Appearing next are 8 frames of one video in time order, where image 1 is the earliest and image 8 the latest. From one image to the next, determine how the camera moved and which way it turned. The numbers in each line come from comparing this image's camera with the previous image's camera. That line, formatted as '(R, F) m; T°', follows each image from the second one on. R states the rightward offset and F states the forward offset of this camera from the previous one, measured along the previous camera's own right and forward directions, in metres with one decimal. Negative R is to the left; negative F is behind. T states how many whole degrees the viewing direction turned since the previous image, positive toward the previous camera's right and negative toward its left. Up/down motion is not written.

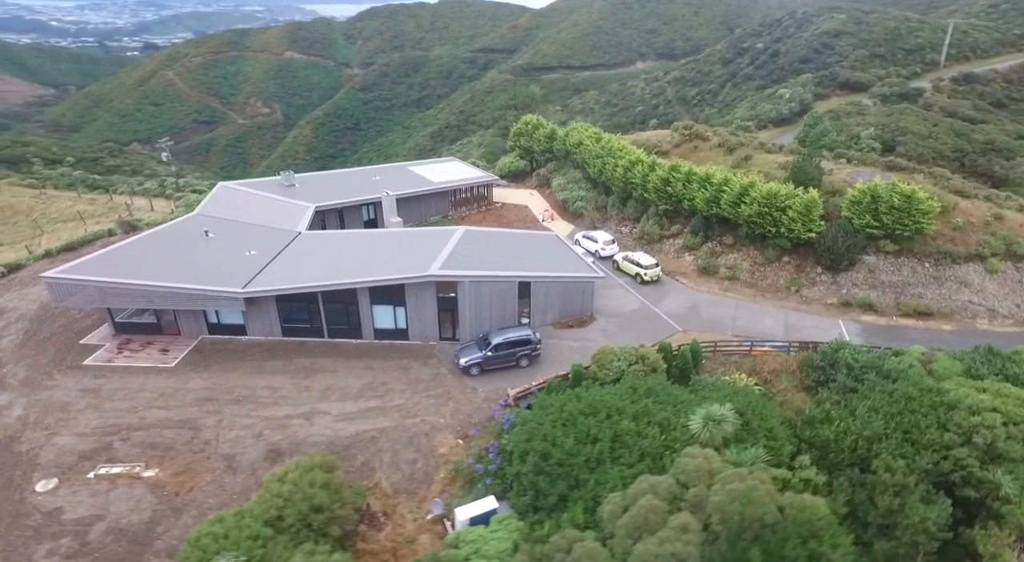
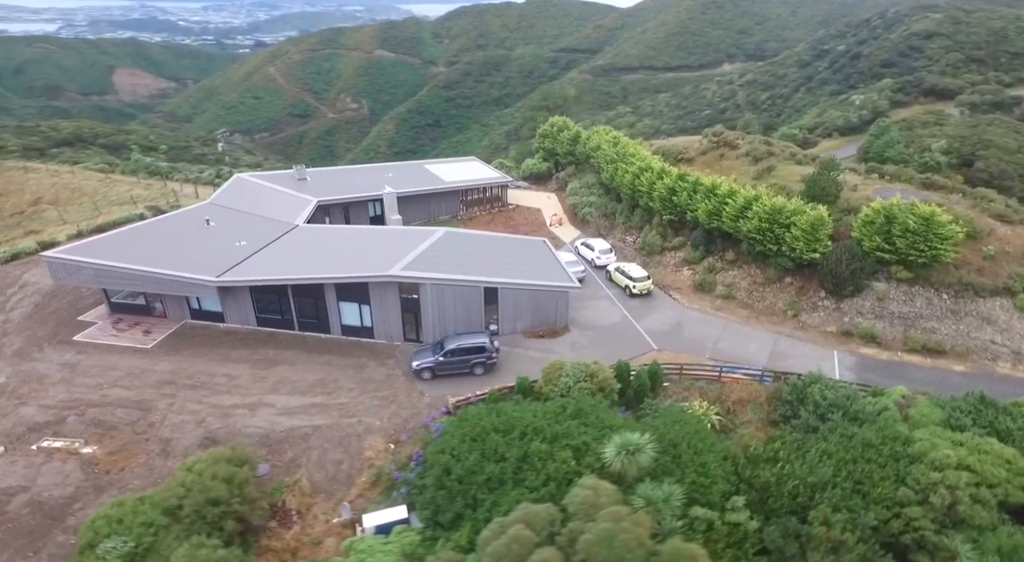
(+3.9, +0.8) m; -7°
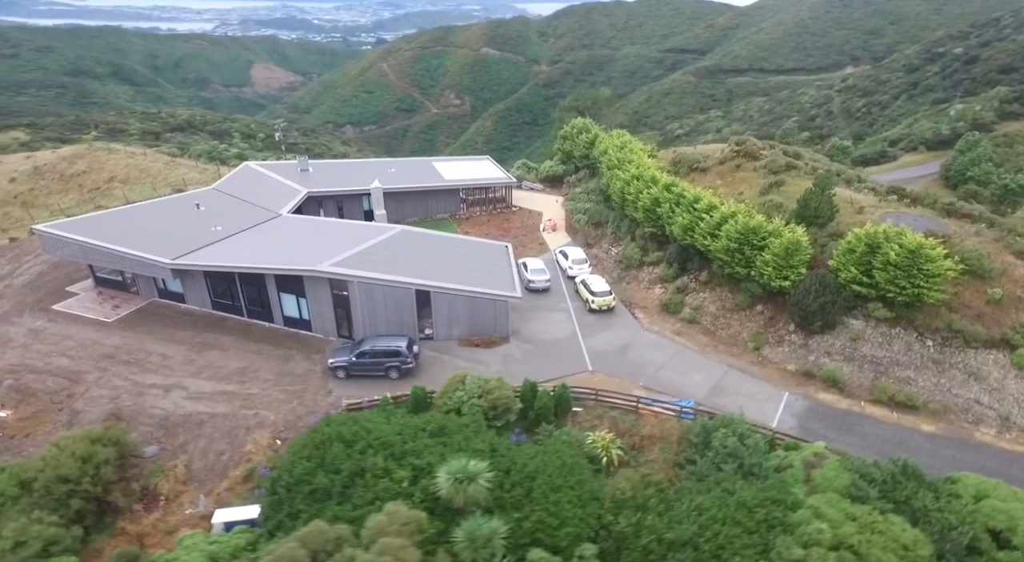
(+5.7, +1.3) m; -8°
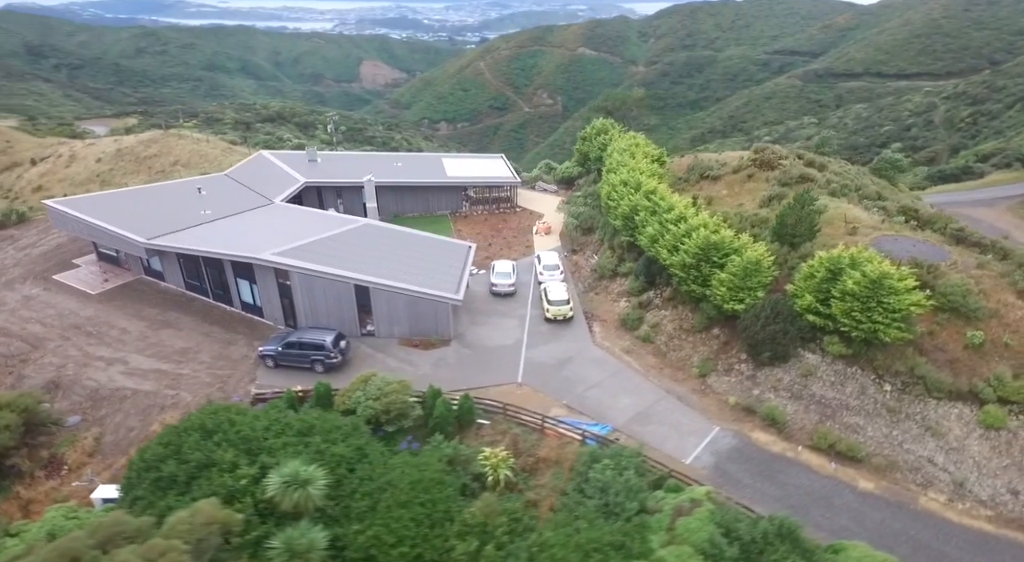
(+5.2, +1.2) m; -8°
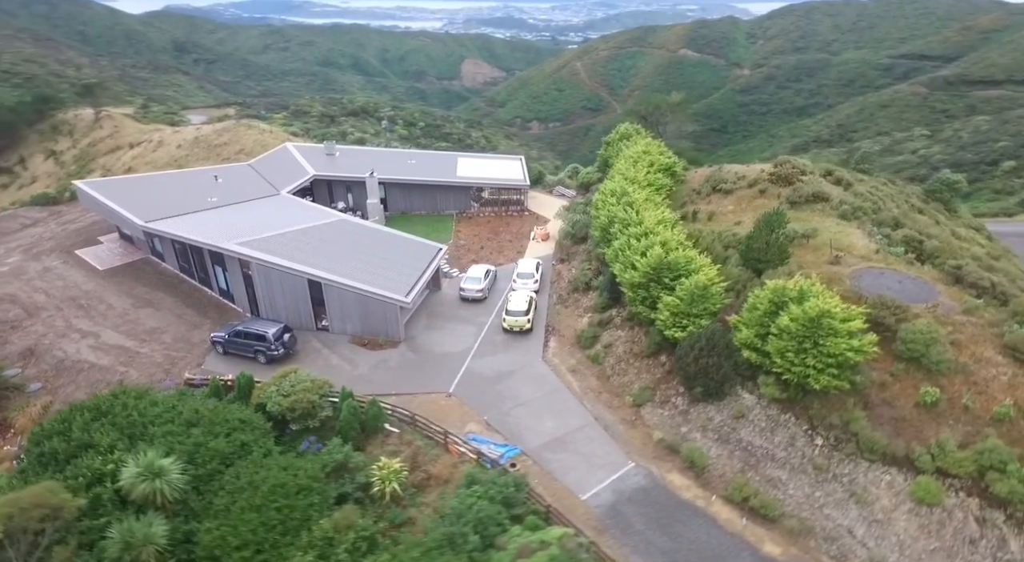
(+4.8, +1.0) m; -8°
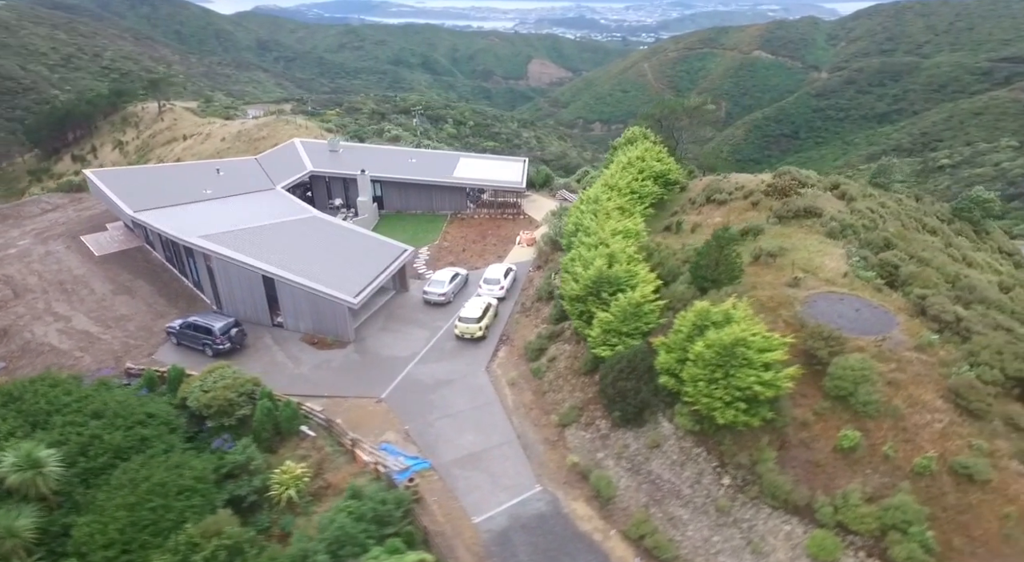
(+3.8, +0.8) m; -5°
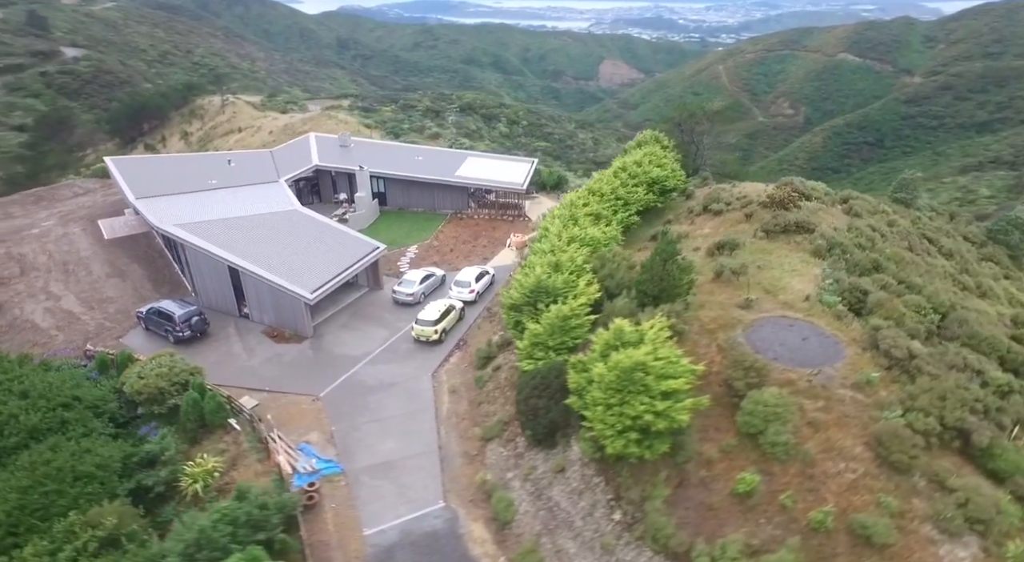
(+3.7, +0.8) m; -5°
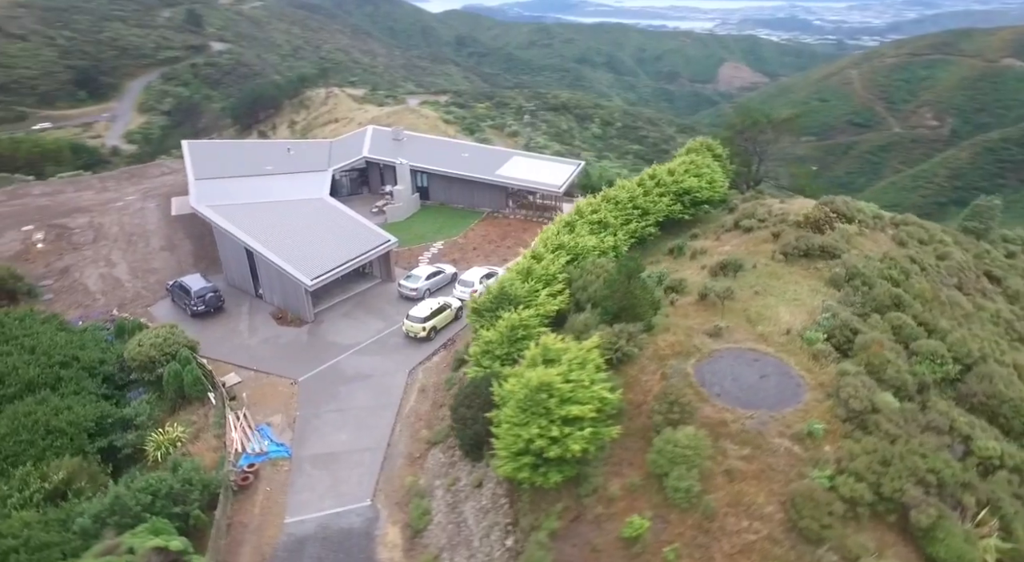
(+3.7, +0.7) m; -9°
